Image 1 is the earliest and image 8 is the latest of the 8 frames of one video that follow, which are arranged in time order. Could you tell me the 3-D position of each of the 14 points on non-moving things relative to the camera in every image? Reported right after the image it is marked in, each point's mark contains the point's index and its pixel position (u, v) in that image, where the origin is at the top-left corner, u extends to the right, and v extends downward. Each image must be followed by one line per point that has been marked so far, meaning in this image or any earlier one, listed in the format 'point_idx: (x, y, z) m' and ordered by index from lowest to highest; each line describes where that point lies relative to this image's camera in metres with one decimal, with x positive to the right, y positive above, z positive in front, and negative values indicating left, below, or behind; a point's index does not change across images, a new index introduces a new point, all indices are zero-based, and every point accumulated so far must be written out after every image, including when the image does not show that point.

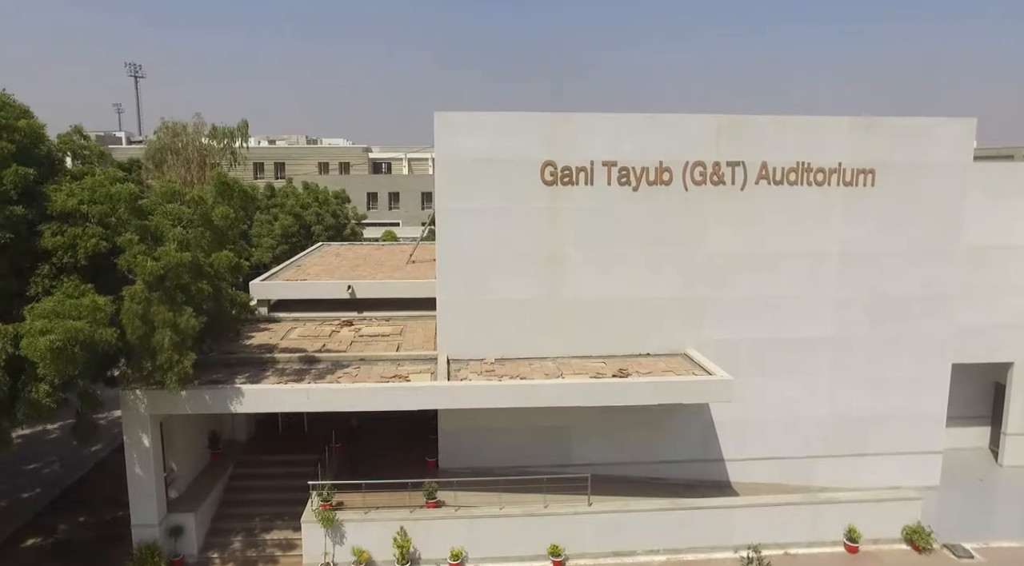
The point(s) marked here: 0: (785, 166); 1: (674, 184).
0: (+6.1, +2.6, +15.4) m
1: (+3.6, +2.2, +15.3) m
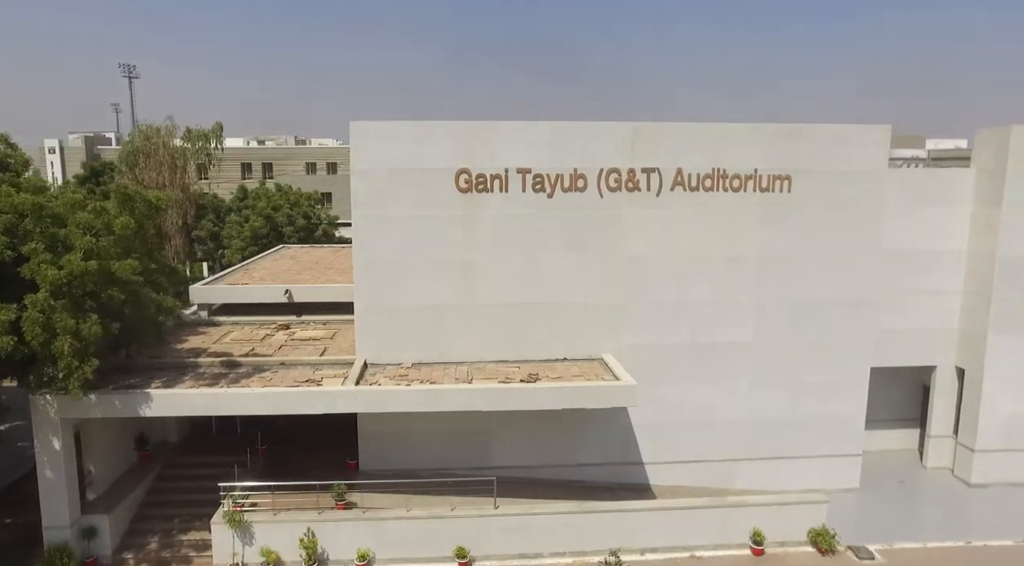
0: (+4.2, +2.5, +15.7) m
1: (+1.7, +2.1, +15.6) m
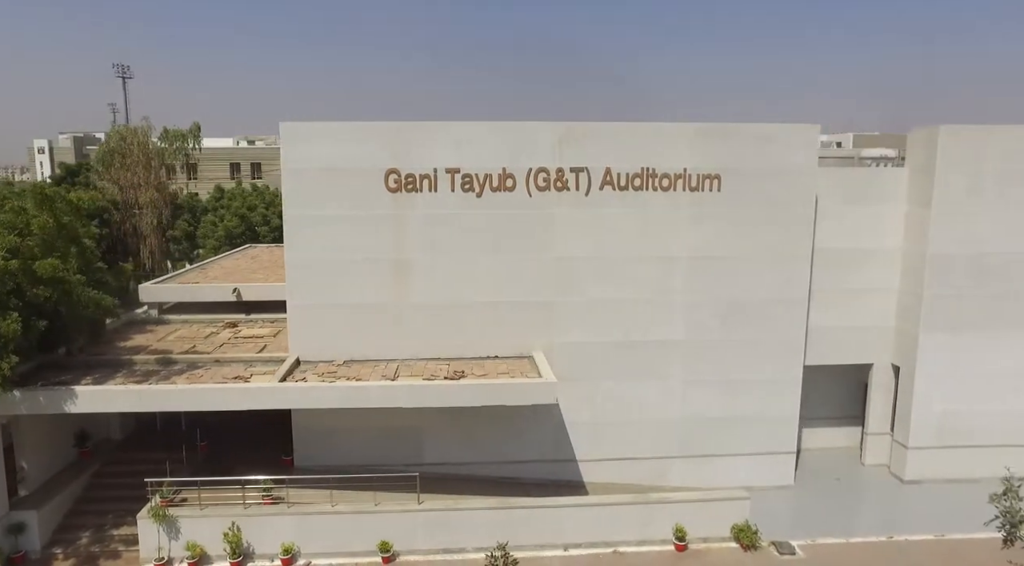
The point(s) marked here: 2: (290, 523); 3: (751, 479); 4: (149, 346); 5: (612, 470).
0: (+2.6, +2.5, +15.8) m
1: (+0.1, +2.1, +15.7) m
2: (-4.5, -4.9, +14.1) m
3: (+5.9, -4.8, +17.1) m
4: (-9.2, -1.6, +17.6) m
5: (+2.4, -4.5, +16.8) m
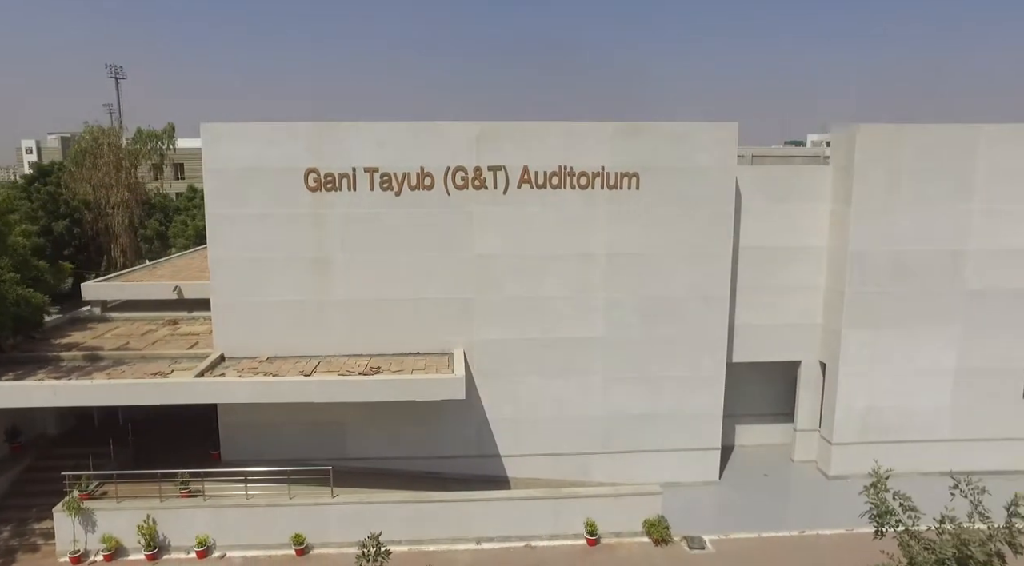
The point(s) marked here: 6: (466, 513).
0: (+0.8, +2.6, +16.0) m
1: (-1.8, +2.1, +15.9) m
2: (-6.4, -4.8, +14.4) m
3: (+4.1, -4.8, +17.3) m
4: (-11.0, -1.5, +17.8) m
5: (+0.6, -4.5, +17.0) m
6: (-1.0, -4.9, +14.8) m
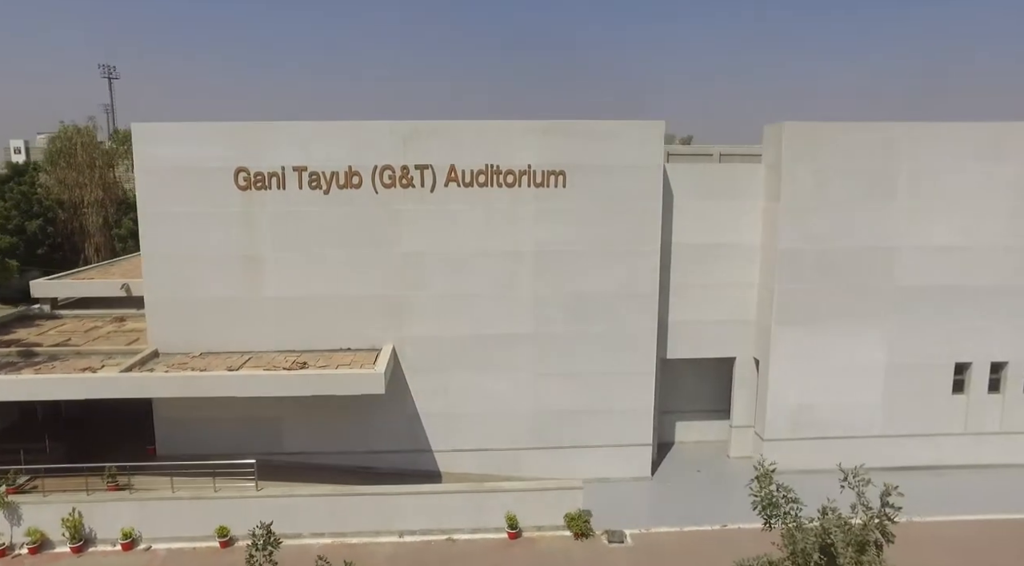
0: (-0.9, +2.7, +16.2) m
1: (-3.4, +2.2, +16.1) m
2: (-8.1, -4.8, +14.6) m
3: (+2.4, -4.7, +17.5) m
4: (-12.7, -1.5, +18.1) m
5: (-1.1, -4.4, +17.2) m
6: (-2.7, -4.8, +15.1) m
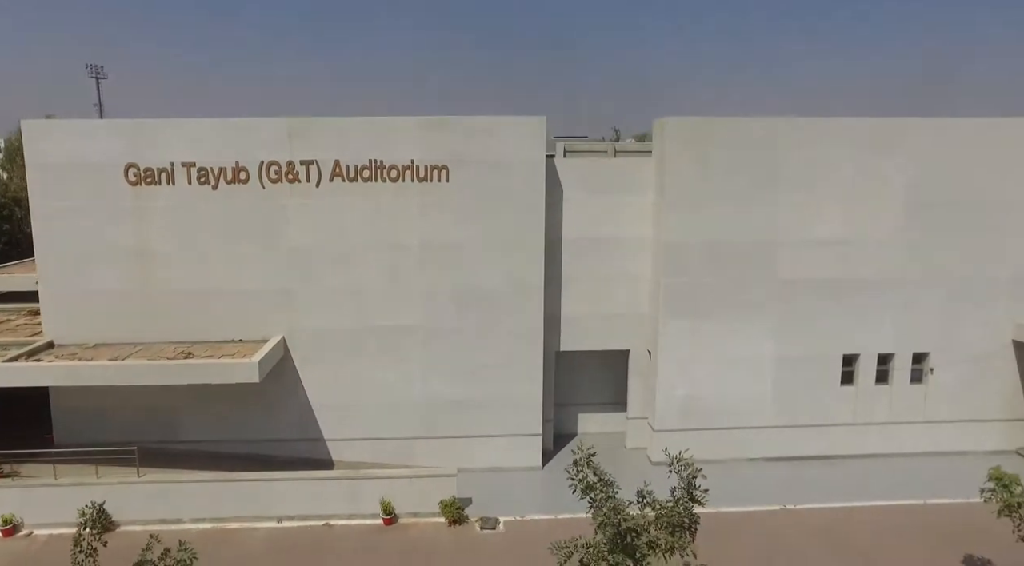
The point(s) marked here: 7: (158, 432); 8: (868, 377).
0: (-3.7, +2.8, +16.6) m
1: (-6.2, +2.4, +16.5) m
2: (-10.8, -4.6, +15.0) m
3: (-0.4, -4.5, +17.8) m
4: (-15.4, -1.3, +18.5) m
5: (-3.9, -4.2, +17.5) m
6: (-5.4, -4.7, +15.4) m
7: (-8.8, -3.7, +17.3) m
8: (+9.4, -2.5, +18.3) m
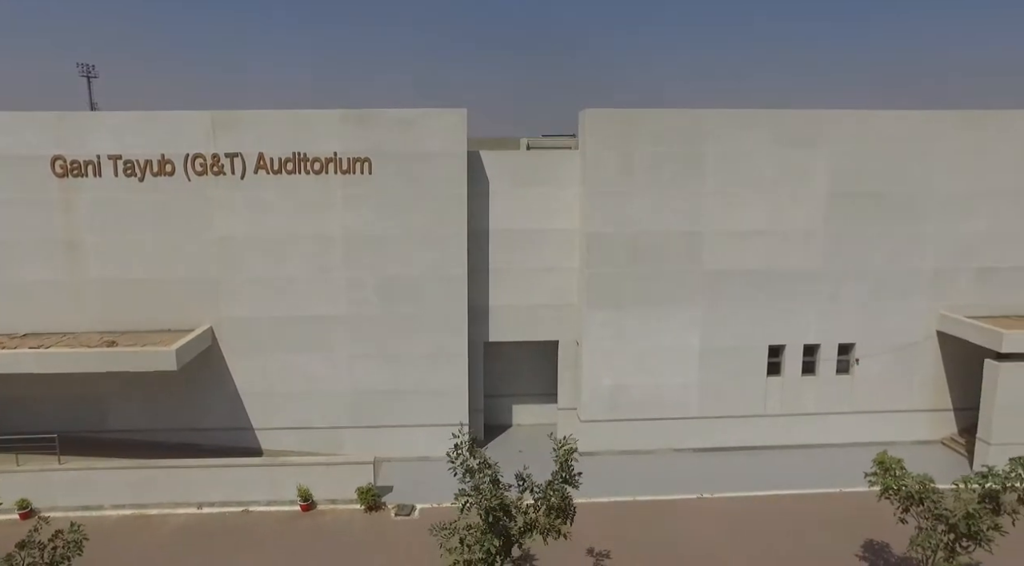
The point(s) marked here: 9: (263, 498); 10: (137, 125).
0: (-5.6, +3.0, +16.8) m
1: (-8.1, +2.6, +16.7) m
2: (-12.7, -4.4, +15.3) m
3: (-2.2, -4.3, +18.1) m
4: (-17.3, -1.1, +18.7) m
5: (-5.8, -4.0, +17.8) m
6: (-7.3, -4.4, +15.7) m
7: (-10.7, -3.5, +17.5) m
8: (+7.5, -2.3, +18.5) m
9: (-5.6, -4.9, +15.8) m
10: (-8.9, +3.8, +16.5) m
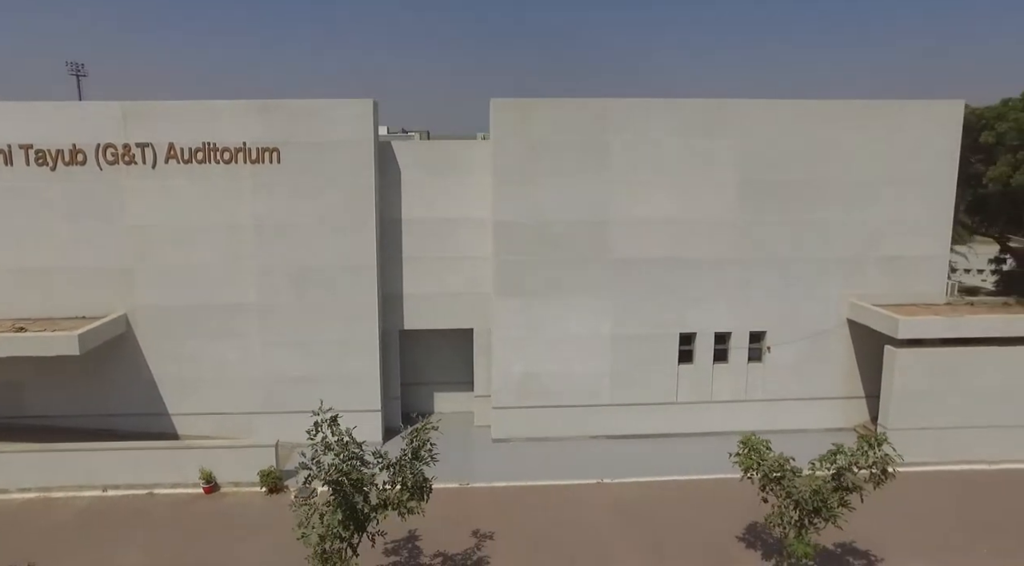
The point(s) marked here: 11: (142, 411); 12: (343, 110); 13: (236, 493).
0: (-7.9, +3.4, +17.0) m
1: (-10.4, +2.9, +17.0) m
2: (-15.0, -4.1, +15.6) m
3: (-4.6, -4.0, +18.3) m
4: (-19.6, -0.8, +19.1) m
5: (-8.1, -3.7, +18.0) m
6: (-9.6, -4.1, +15.9) m
7: (-13.0, -3.2, +17.8) m
8: (+5.2, -2.0, +18.7) m
9: (-8.0, -4.6, +16.1) m
10: (-11.2, +4.1, +16.8) m
11: (-9.6, -3.4, +18.0) m
12: (-4.1, +4.2, +17.1) m
13: (-6.3, -4.8, +15.9) m
